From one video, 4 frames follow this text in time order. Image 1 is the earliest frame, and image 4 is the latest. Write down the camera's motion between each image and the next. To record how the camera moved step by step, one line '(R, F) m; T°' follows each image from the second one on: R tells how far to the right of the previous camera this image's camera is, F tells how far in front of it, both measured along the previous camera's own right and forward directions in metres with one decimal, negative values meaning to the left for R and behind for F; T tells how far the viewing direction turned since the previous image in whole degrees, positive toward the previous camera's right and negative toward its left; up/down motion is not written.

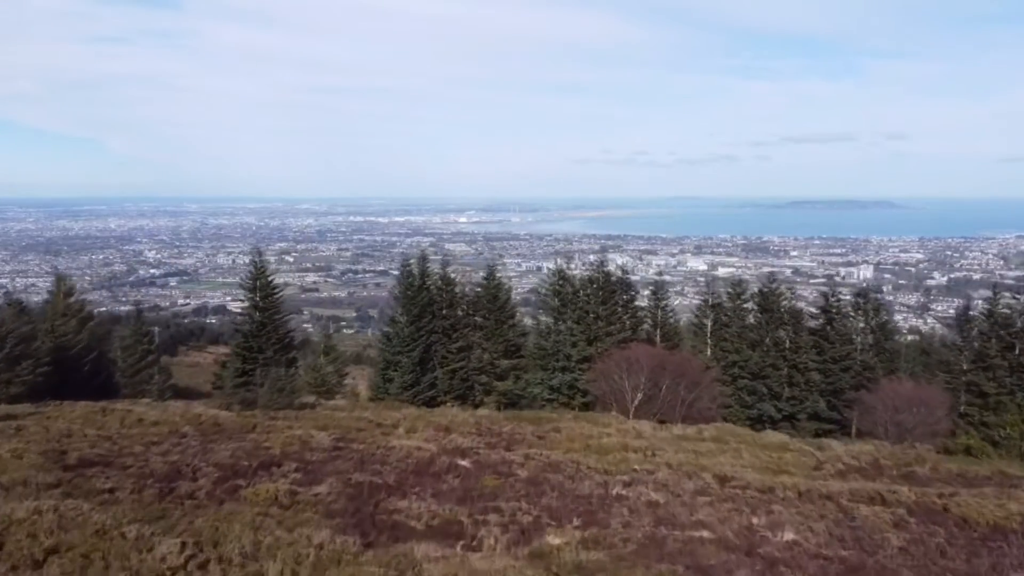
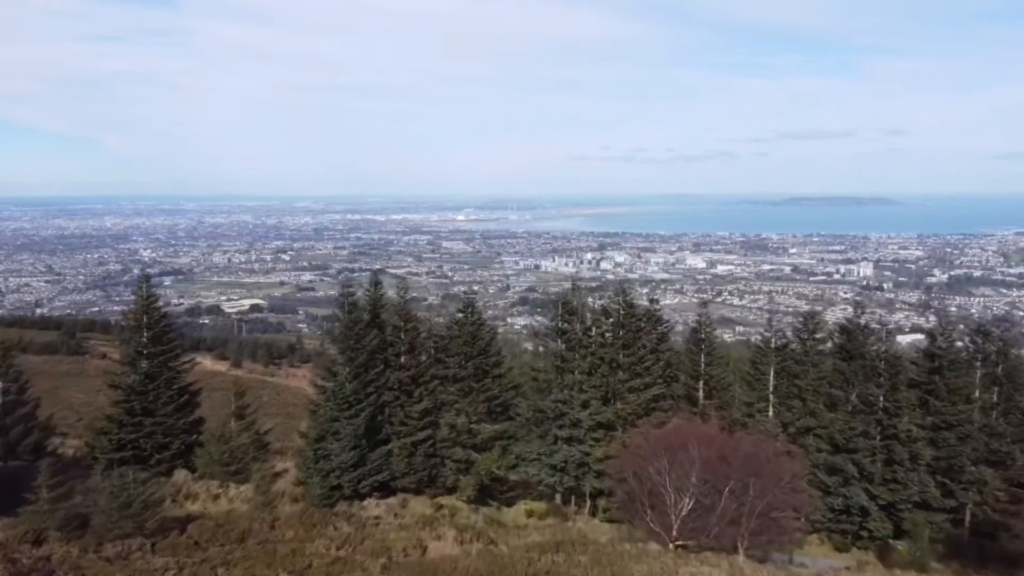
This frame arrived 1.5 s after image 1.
(0.0, +1.2) m; 0°
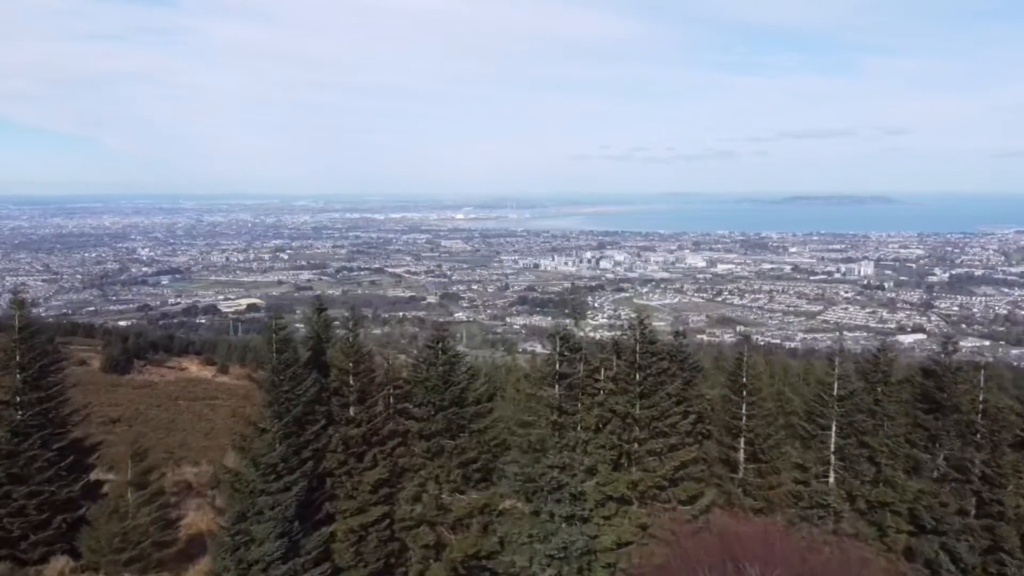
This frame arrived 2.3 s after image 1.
(0.0, +0.7) m; 0°
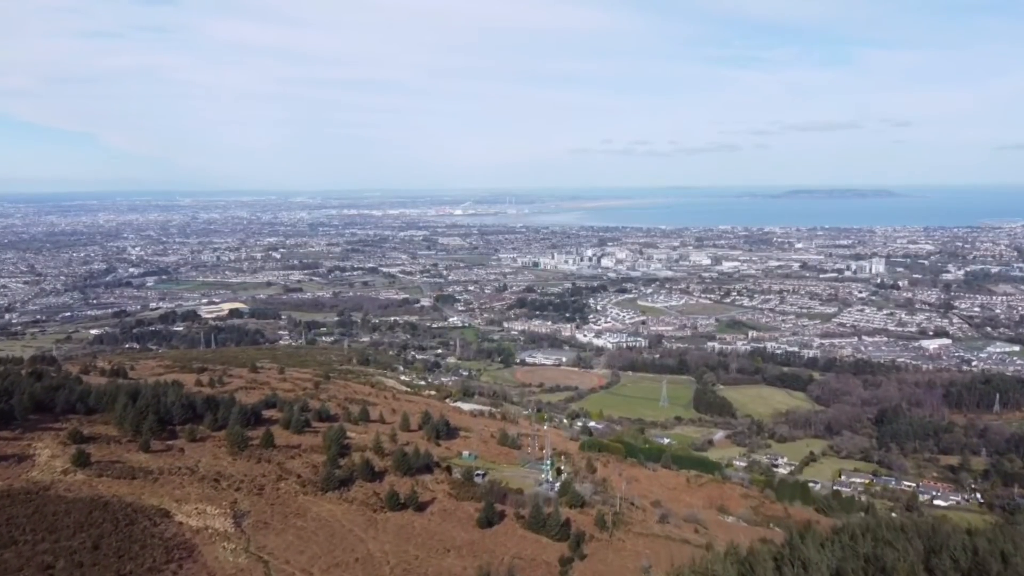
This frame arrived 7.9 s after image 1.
(+0.3, +5.5) m; 0°
